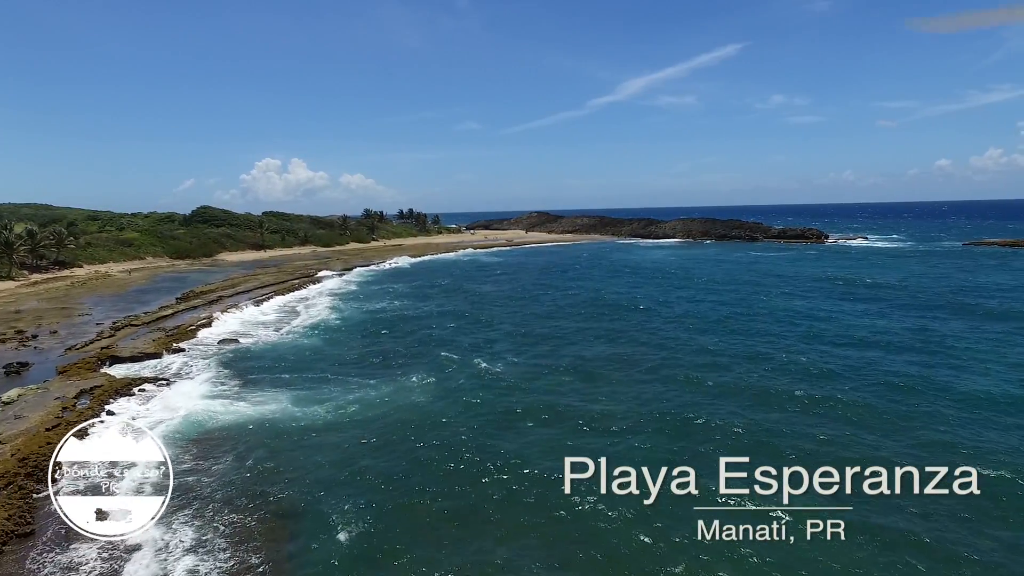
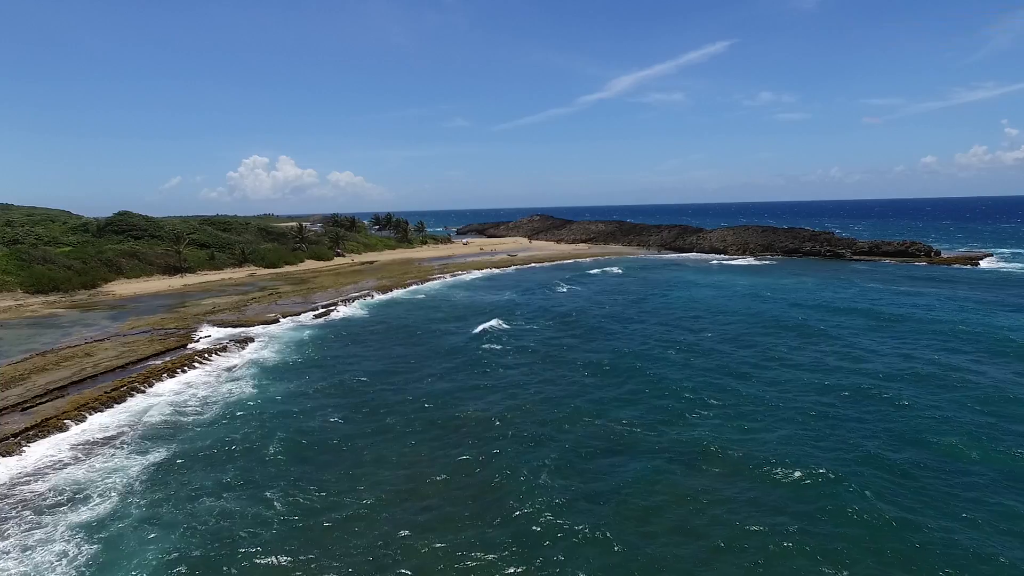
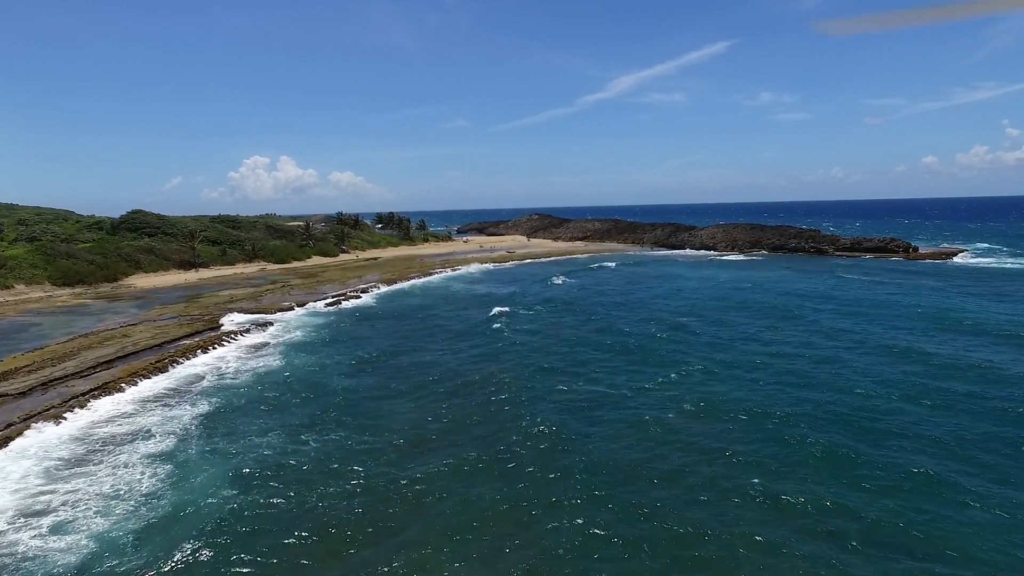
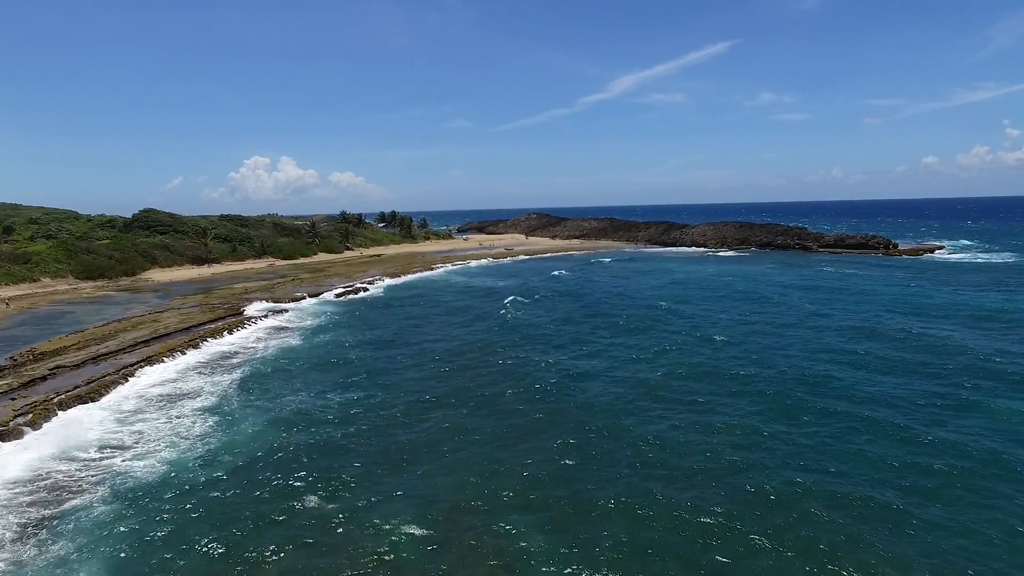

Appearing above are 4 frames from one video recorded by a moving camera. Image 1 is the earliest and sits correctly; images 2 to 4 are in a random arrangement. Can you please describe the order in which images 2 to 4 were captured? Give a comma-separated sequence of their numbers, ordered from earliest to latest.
4, 3, 2
